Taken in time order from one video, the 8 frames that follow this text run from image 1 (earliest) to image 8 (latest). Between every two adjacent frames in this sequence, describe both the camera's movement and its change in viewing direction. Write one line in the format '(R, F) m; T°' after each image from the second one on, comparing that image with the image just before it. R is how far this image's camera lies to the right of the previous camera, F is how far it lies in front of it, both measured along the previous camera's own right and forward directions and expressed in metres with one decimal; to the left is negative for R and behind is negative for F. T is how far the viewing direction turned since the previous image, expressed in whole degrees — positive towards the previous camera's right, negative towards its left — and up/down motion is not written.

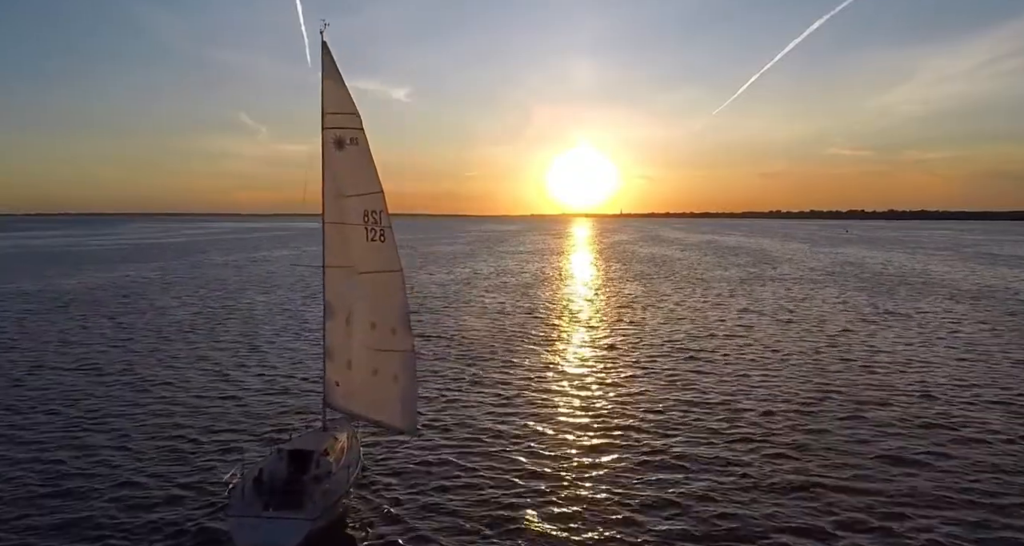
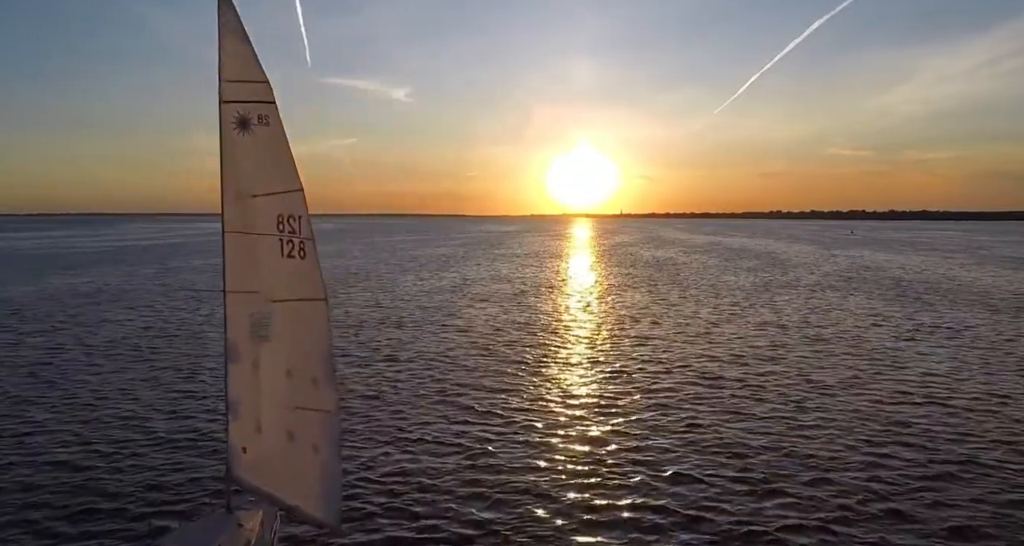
(+0.4, +3.4) m; 0°
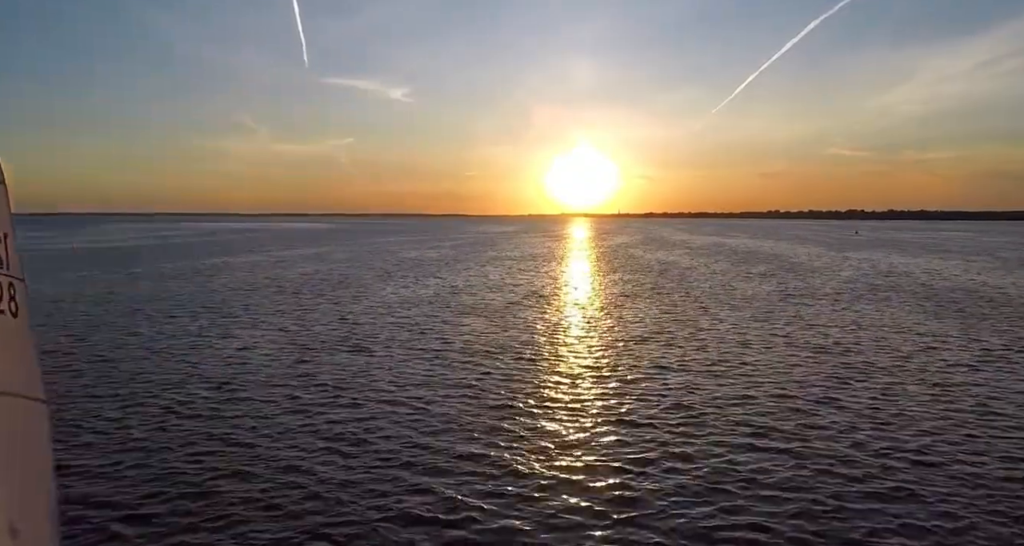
(+0.5, +4.3) m; 0°
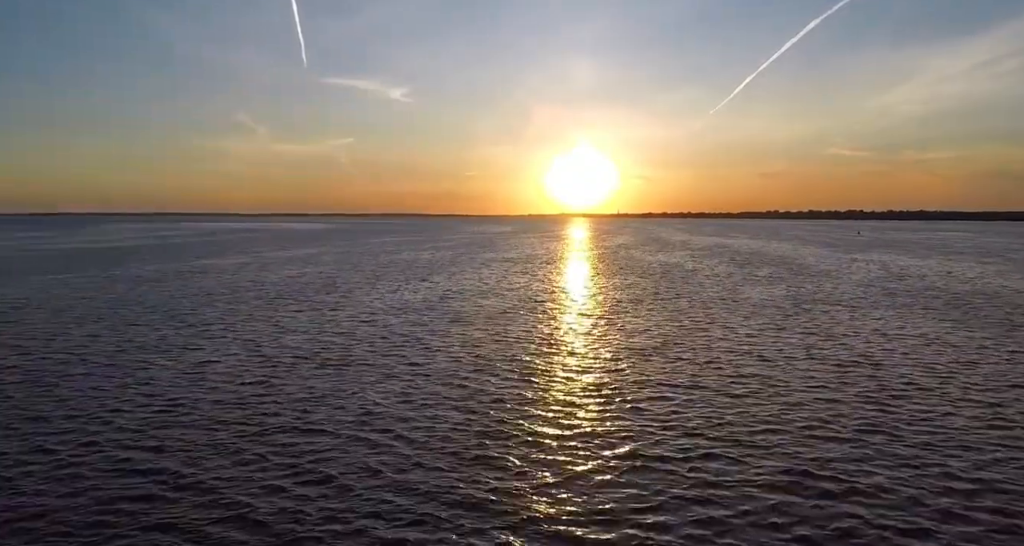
(+0.3, +2.4) m; 0°
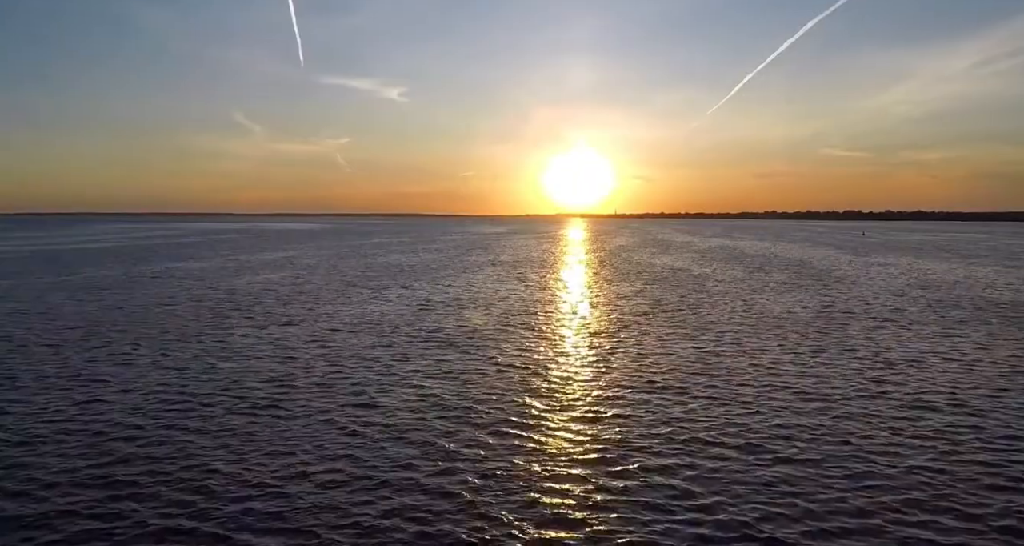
(+0.4, +4.7) m; 0°
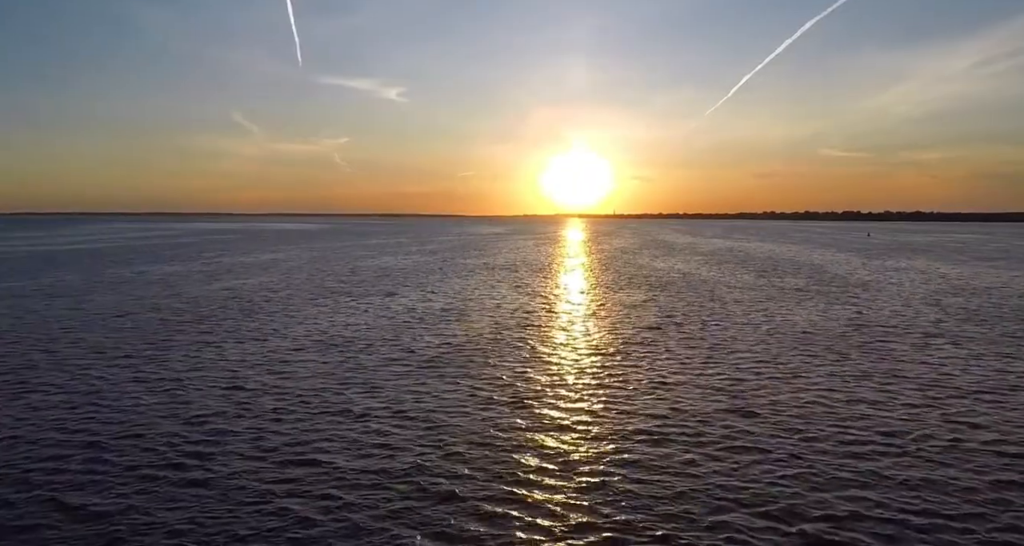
(+0.3, +3.8) m; 0°
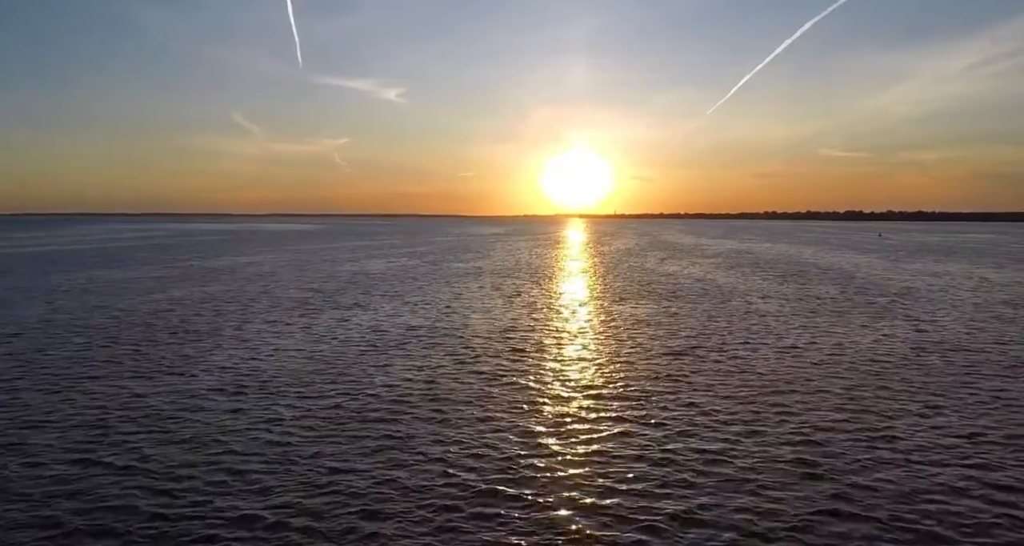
(+0.5, +6.3) m; 0°
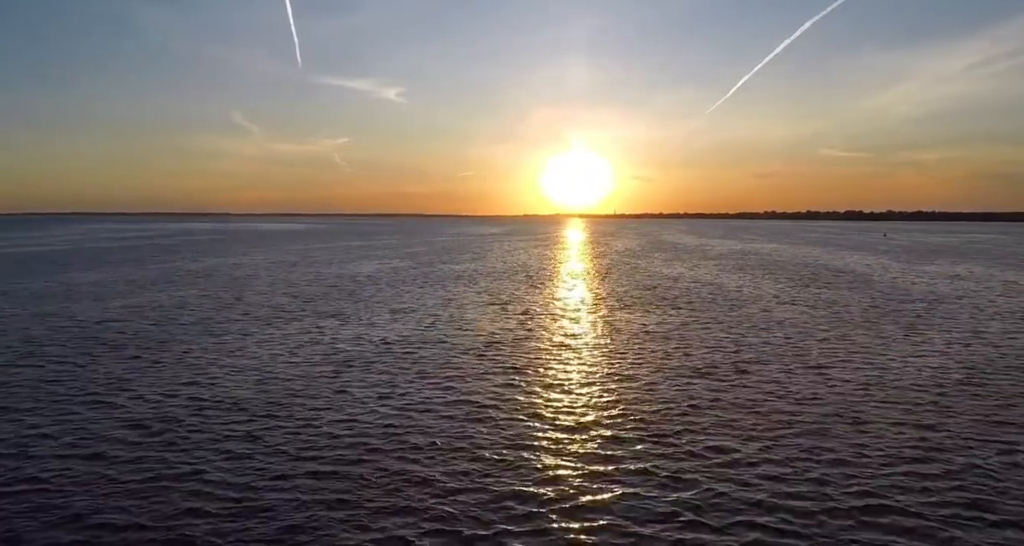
(+0.3, +3.1) m; 0°
